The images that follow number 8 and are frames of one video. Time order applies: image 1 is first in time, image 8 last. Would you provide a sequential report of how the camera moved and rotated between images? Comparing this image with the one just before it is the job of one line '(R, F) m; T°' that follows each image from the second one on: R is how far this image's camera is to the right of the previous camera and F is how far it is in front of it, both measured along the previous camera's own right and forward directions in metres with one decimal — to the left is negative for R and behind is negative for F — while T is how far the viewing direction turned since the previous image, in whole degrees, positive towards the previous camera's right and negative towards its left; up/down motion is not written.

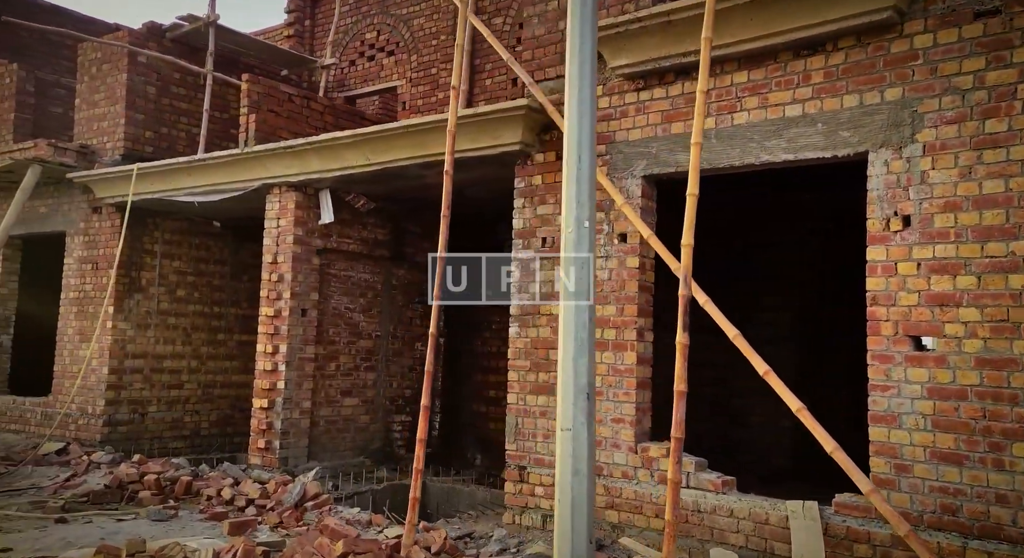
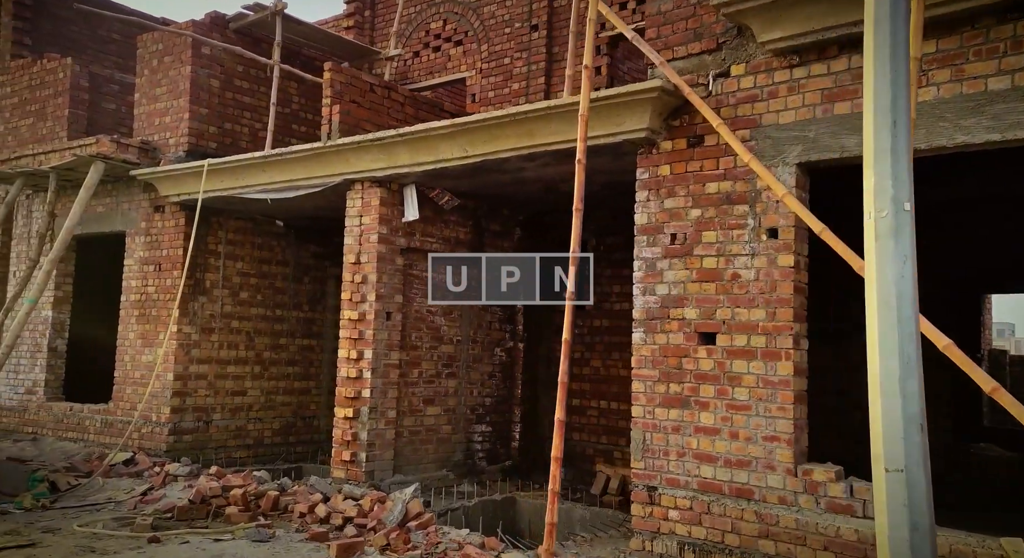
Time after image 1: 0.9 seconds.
(-0.5, +0.5) m; -2°
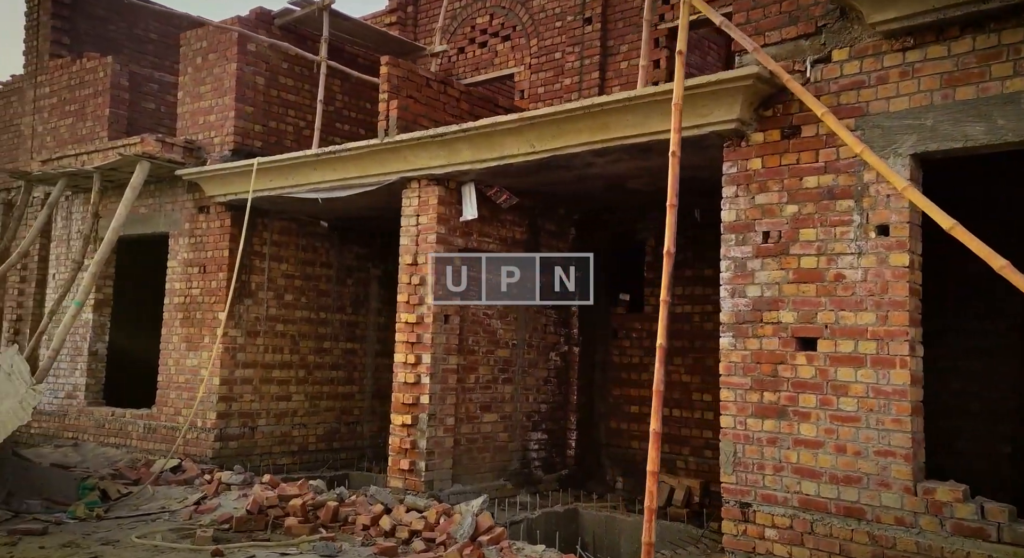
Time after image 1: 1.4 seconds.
(-0.3, +0.3) m; -2°
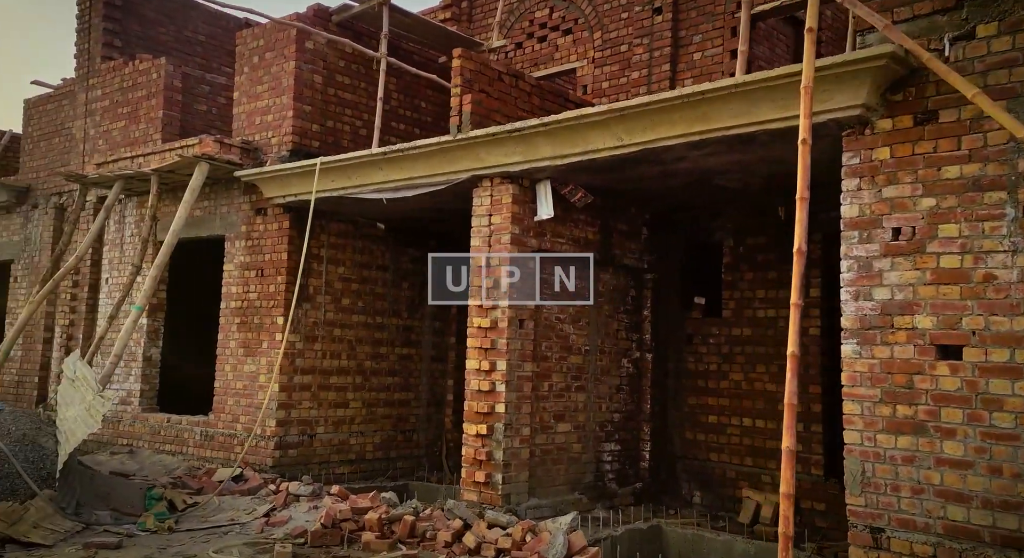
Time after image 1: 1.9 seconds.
(-0.3, +0.4) m; -2°
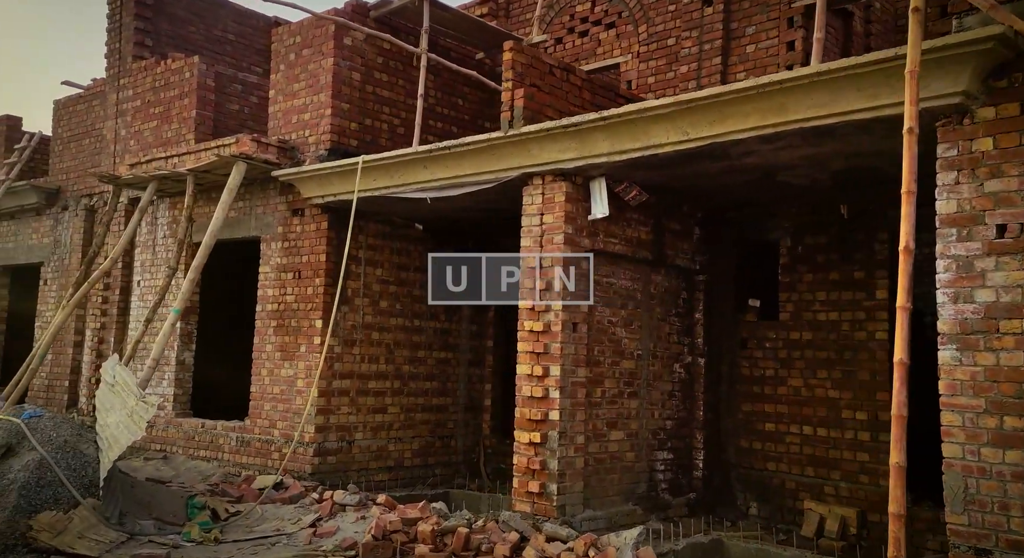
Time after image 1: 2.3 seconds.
(-0.2, +0.3) m; -1°
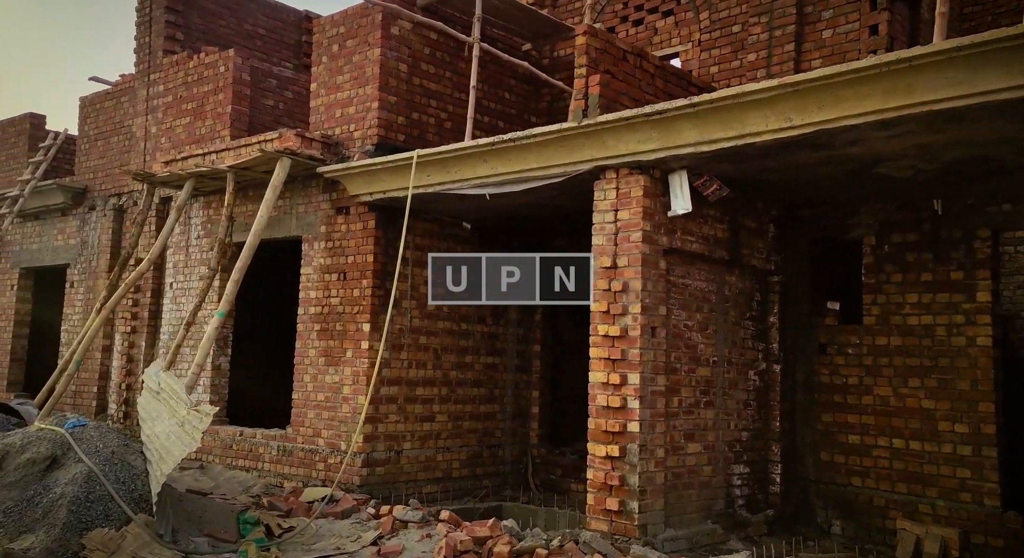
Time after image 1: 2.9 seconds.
(-0.4, +0.5) m; -1°
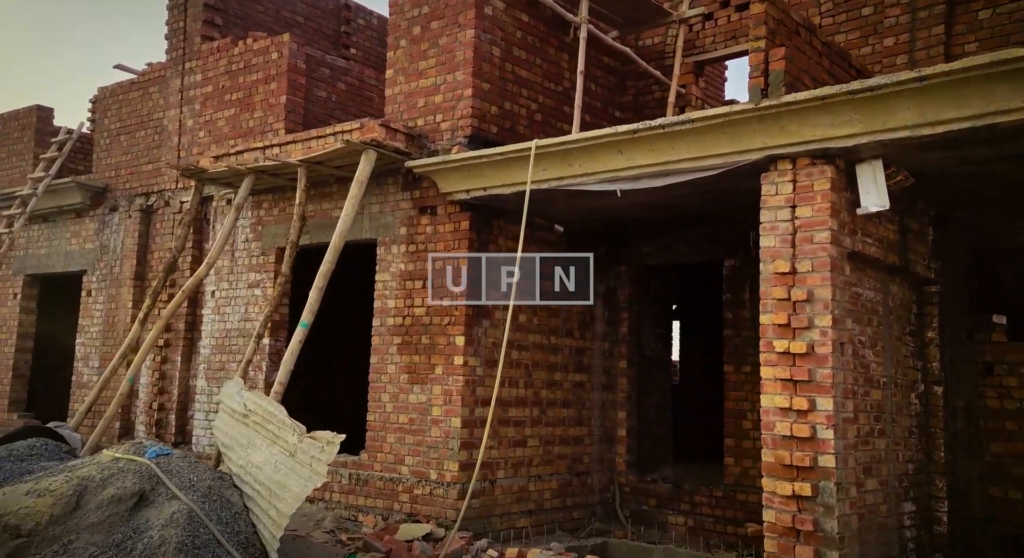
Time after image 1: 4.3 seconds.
(-0.9, +0.9) m; +1°
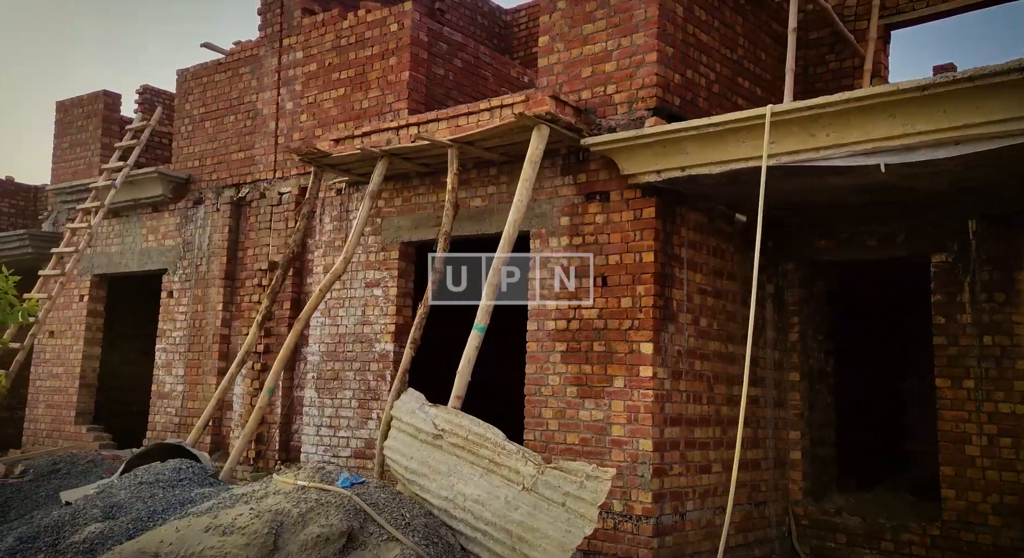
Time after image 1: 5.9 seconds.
(-1.1, +1.1) m; -1°
